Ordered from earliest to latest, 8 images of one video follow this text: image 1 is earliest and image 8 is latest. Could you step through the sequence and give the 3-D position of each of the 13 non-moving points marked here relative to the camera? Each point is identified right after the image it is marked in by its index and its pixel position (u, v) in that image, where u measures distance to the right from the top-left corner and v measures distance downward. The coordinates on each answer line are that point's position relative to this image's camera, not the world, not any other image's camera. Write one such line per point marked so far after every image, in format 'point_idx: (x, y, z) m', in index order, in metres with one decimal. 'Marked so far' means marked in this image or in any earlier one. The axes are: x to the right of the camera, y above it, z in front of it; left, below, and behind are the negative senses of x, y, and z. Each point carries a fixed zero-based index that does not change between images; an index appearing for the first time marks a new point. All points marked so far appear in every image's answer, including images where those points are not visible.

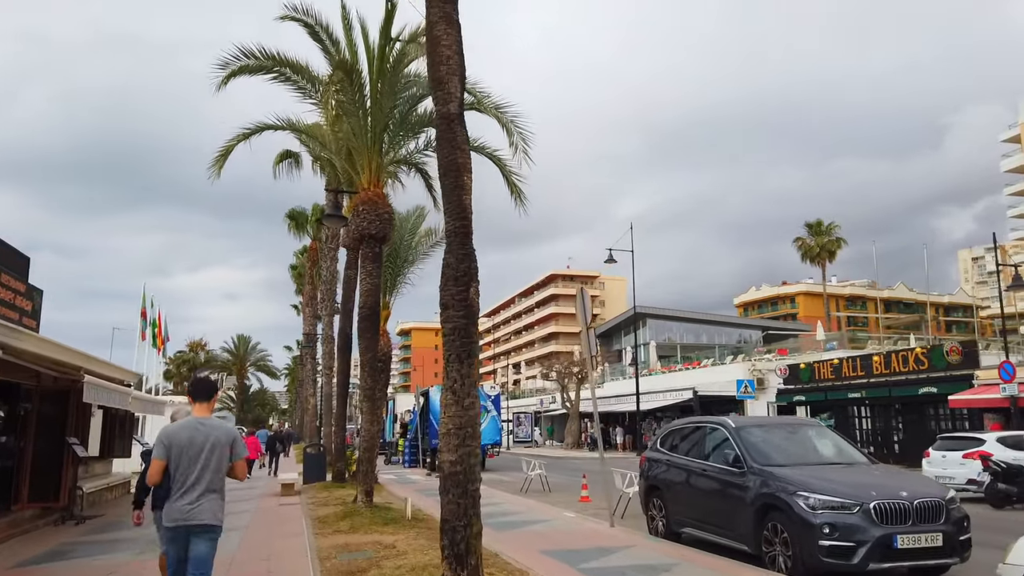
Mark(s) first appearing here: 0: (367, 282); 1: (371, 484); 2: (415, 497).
0: (-2.5, +0.1, +13.2) m
1: (-2.4, -3.3, +12.6) m
2: (-2.1, -4.5, +16.4) m
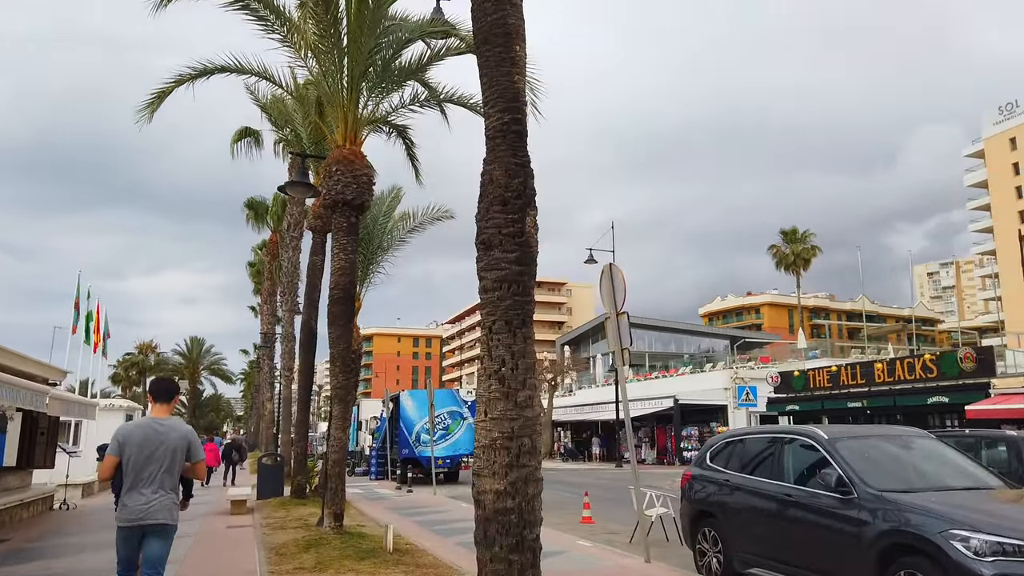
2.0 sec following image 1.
0: (-2.5, +0.5, +10.9) m
1: (-2.4, -3.0, +10.2) m
2: (-2.3, -4.3, +14.0) m
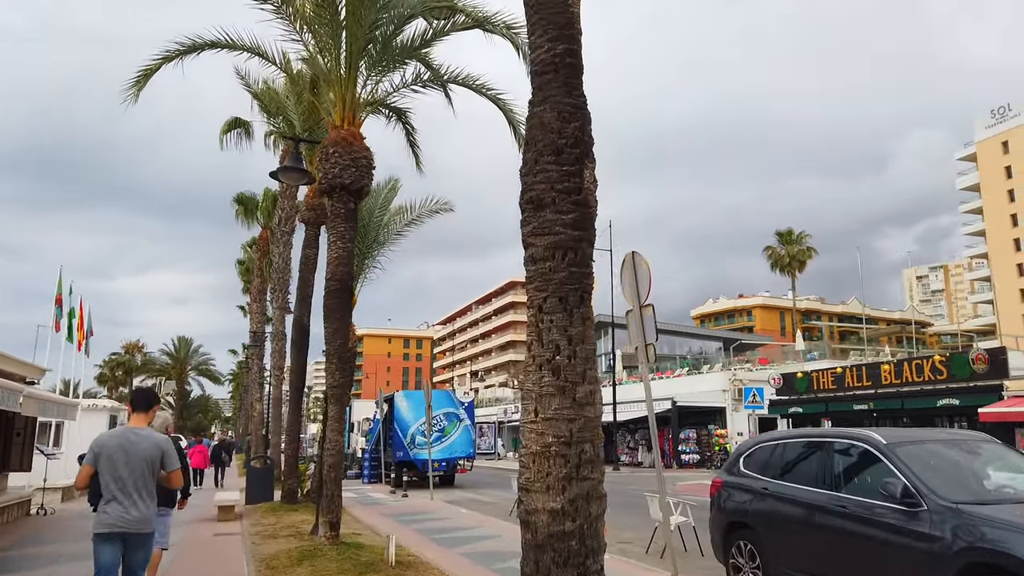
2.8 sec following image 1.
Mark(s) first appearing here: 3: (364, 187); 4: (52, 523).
0: (-2.3, +0.6, +10.1) m
1: (-2.2, -2.9, +9.5) m
2: (-2.2, -4.1, +13.3) m
3: (-2.0, +1.4, +10.2) m
4: (-9.2, -4.7, +15.0) m
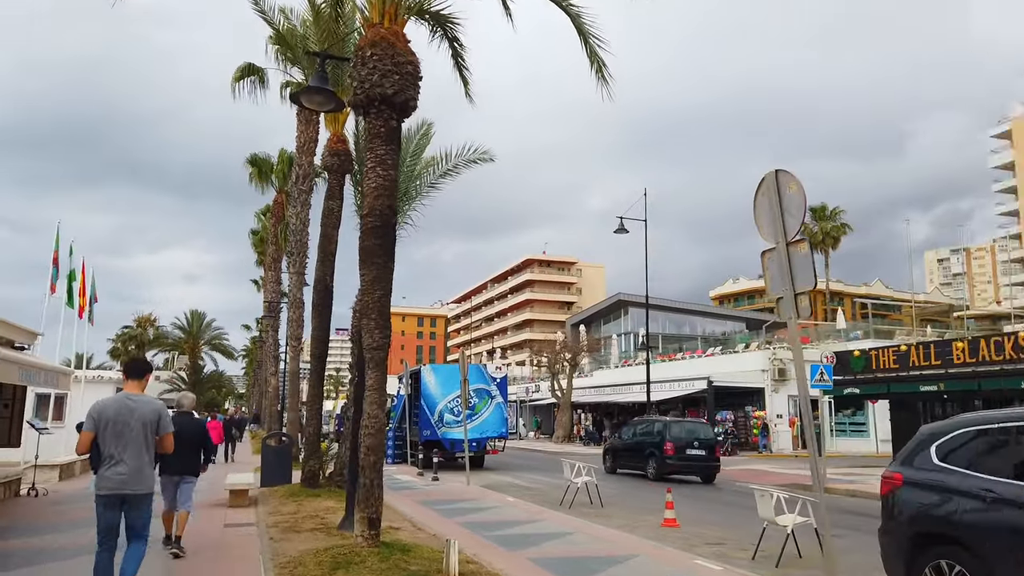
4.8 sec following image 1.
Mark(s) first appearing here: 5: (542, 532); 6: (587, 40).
0: (-1.5, +1.2, +8.1) m
1: (-1.4, -2.2, +7.5) m
2: (-1.3, -3.4, +11.3) m
3: (-1.1, +2.0, +8.2) m
4: (-8.2, -3.8, +13.2) m
5: (+0.4, -3.1, +9.4) m
6: (+1.0, +3.2, +9.8) m
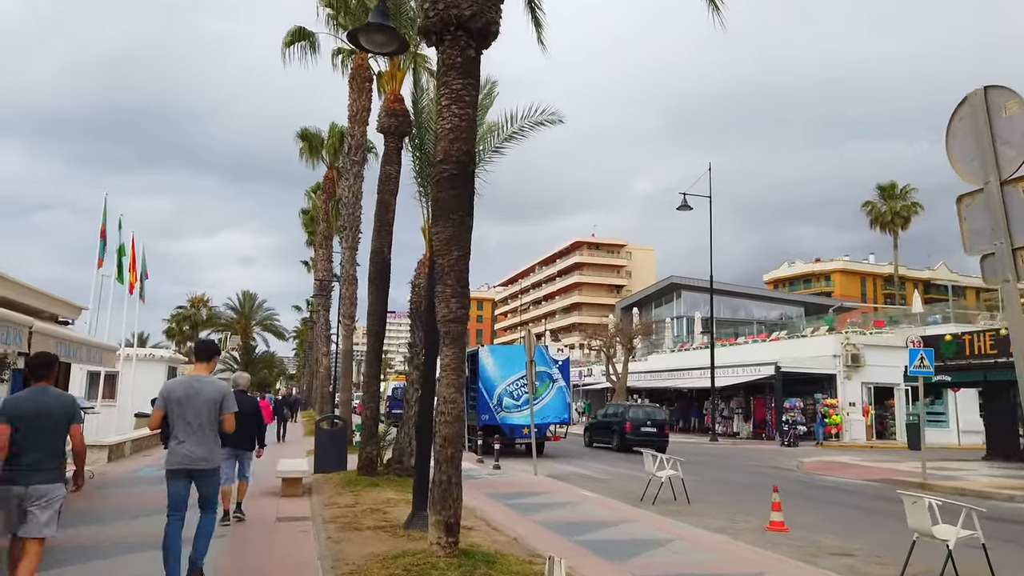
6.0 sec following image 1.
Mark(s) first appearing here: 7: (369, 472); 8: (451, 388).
0: (-0.5, +1.6, +6.8) m
1: (-0.5, -1.9, +6.3) m
2: (-0.2, -3.0, +10.1) m
3: (-0.2, +2.4, +6.8) m
4: (-7.0, -3.4, +12.4) m
5: (+1.3, -2.7, +8.1) m
6: (+2.0, +3.6, +8.3) m
7: (-2.4, -3.1, +12.7) m
8: (-0.5, -0.9, +6.5) m
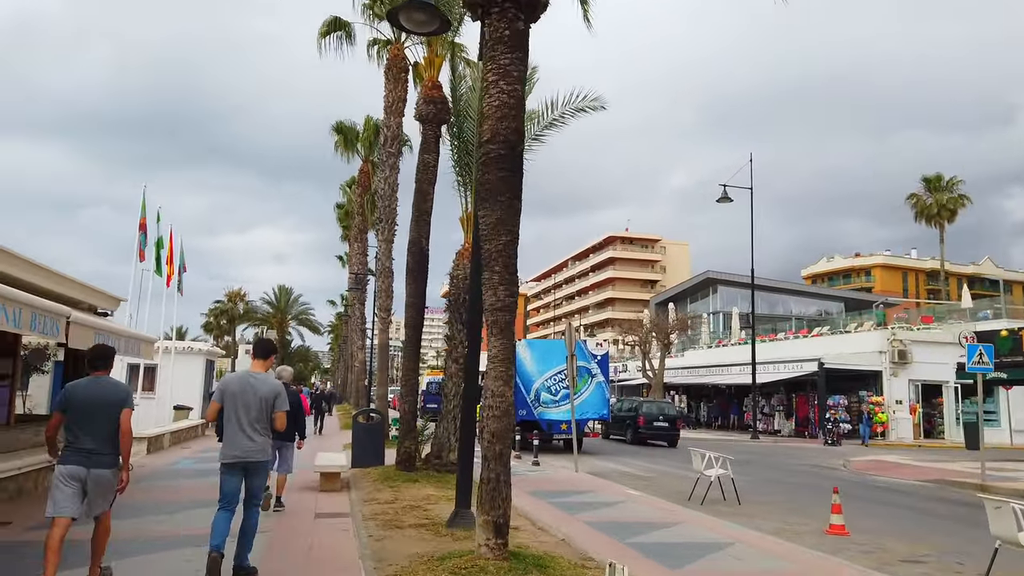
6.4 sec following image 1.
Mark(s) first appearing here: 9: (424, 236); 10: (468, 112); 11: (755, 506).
0: (-0.1, +1.7, +6.4) m
1: (-0.1, -1.8, +6.0) m
2: (+0.4, -2.8, +9.8) m
3: (+0.2, +2.5, +6.4) m
4: (-6.3, -3.2, +12.3) m
5: (+1.8, -2.6, +7.7) m
6: (+2.5, +3.7, +7.8) m
7: (-1.7, -3.0, +12.4) m
8: (-0.1, -0.7, +6.1) m
9: (-1.6, +0.9, +13.6) m
10: (-0.8, +3.1, +13.2) m
11: (+3.5, -3.2, +11.0) m
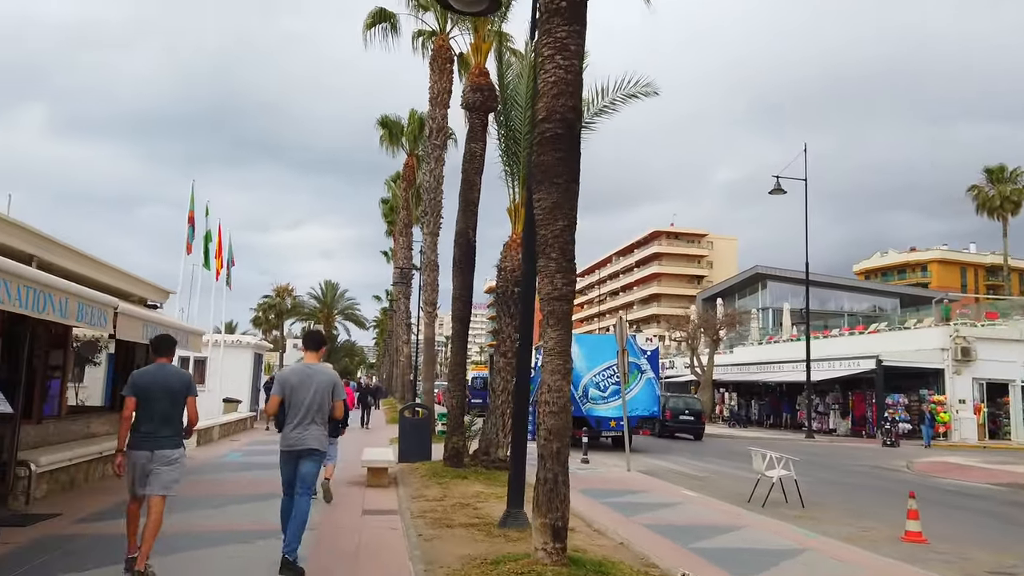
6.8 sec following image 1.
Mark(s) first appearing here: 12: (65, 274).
0: (+0.4, +1.8, +6.0) m
1: (+0.3, -1.7, +5.6) m
2: (+1.0, -2.7, +9.4) m
3: (+0.7, +2.6, +6.0) m
4: (-5.5, -3.1, +12.3) m
5: (+2.4, -2.5, +7.2) m
6: (+3.1, +3.8, +7.3) m
7: (-0.9, -2.8, +12.1) m
8: (+0.4, -0.6, +5.7) m
9: (-0.7, +1.1, +13.3) m
10: (+0.1, +3.2, +12.9) m
11: (+4.3, -3.0, +10.4) m
12: (-5.9, +0.2, +9.9) m
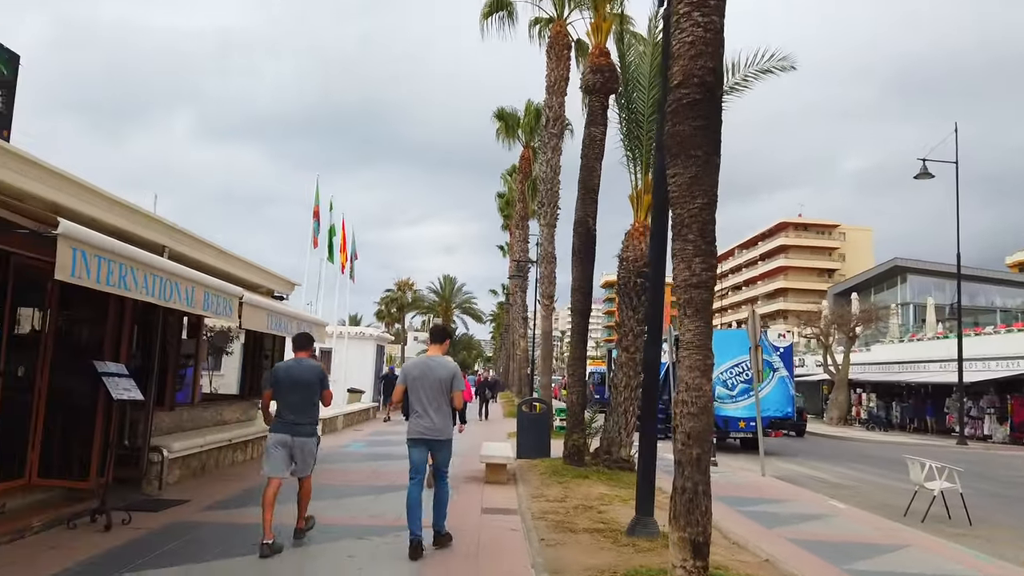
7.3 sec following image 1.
0: (+1.3, +1.9, +5.4) m
1: (+1.2, -1.6, +5.0) m
2: (+2.5, -2.6, +8.6) m
3: (+1.7, +2.7, +5.3) m
4: (-3.5, -2.9, +12.5) m
5: (+3.5, -2.4, +6.2) m
6: (+4.2, +4.0, +6.2) m
7: (+1.0, -2.7, +11.6) m
8: (+1.3, -0.5, +5.1) m
9: (+1.3, +1.2, +12.7) m
10: (+2.1, +3.4, +12.1) m
11: (+5.8, -2.9, +9.1) m
12: (-4.3, +0.3, +10.2) m
